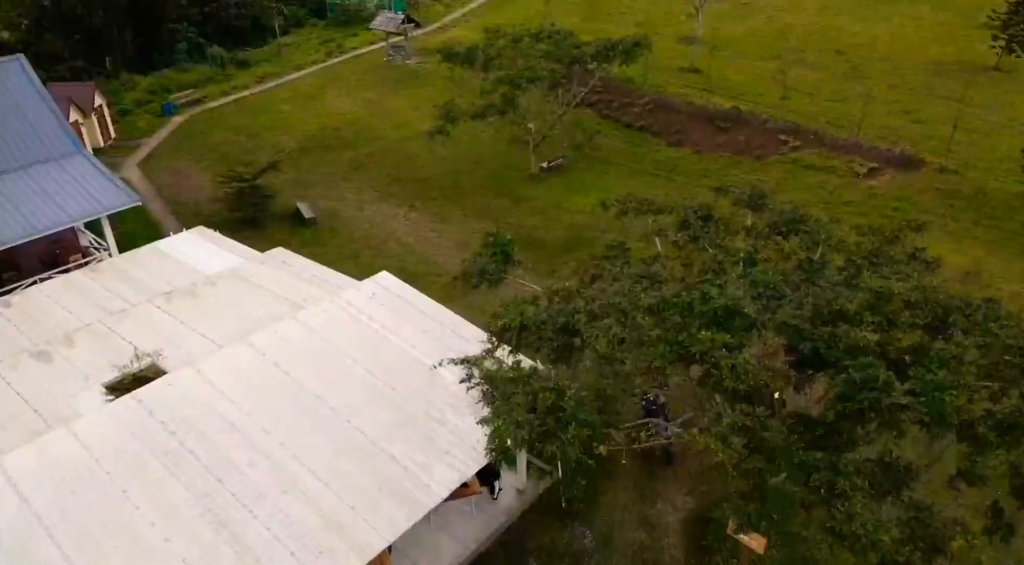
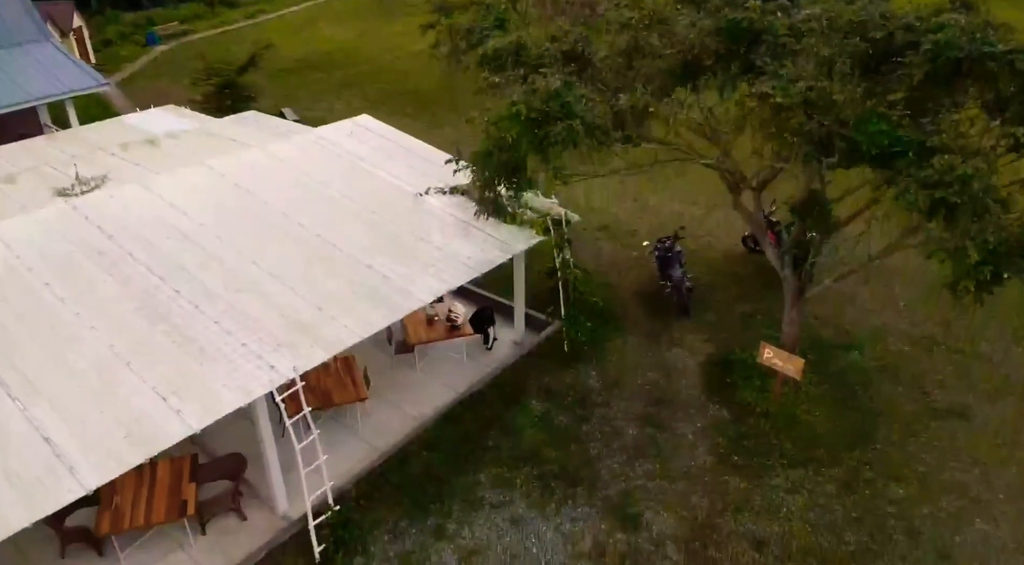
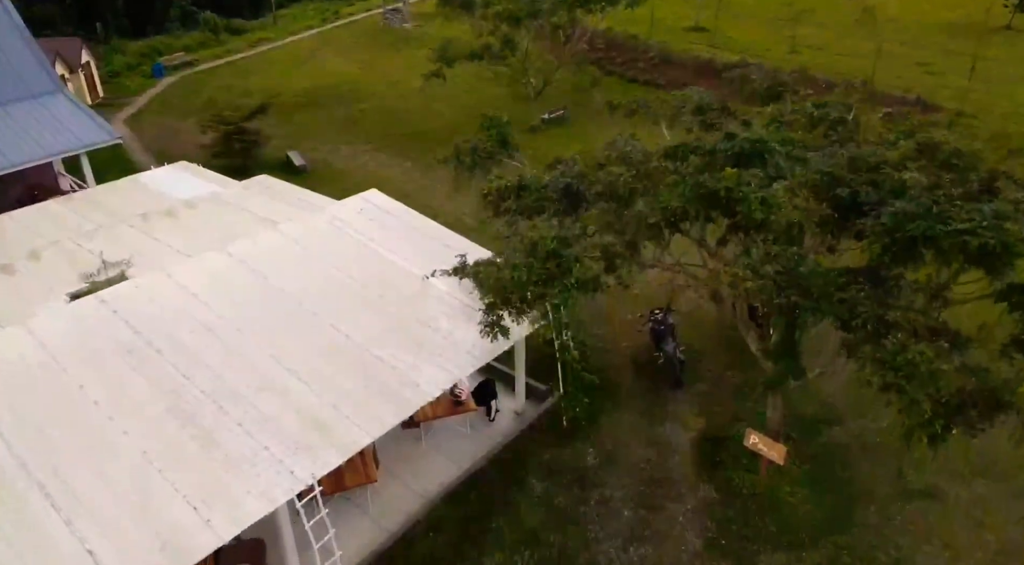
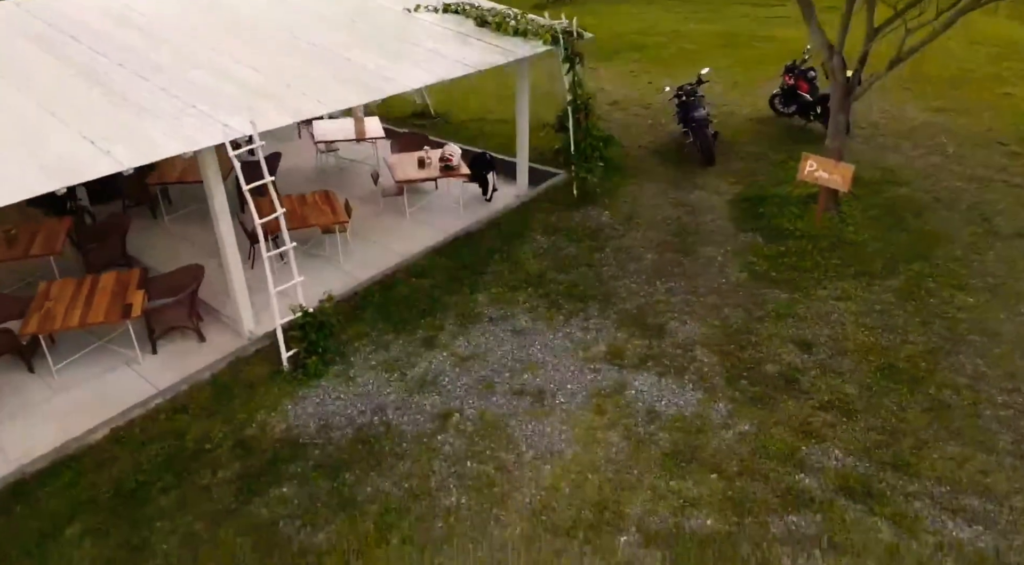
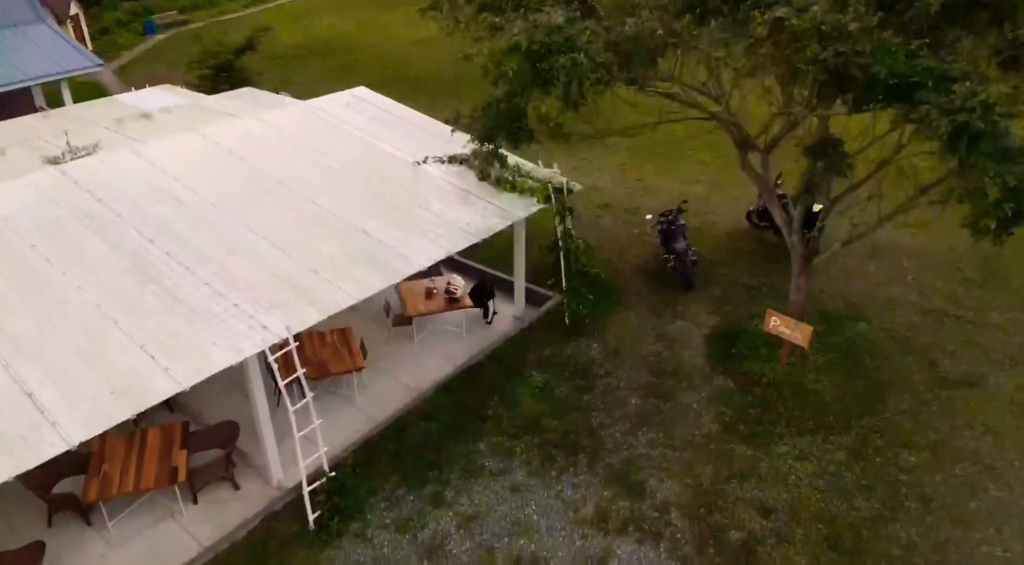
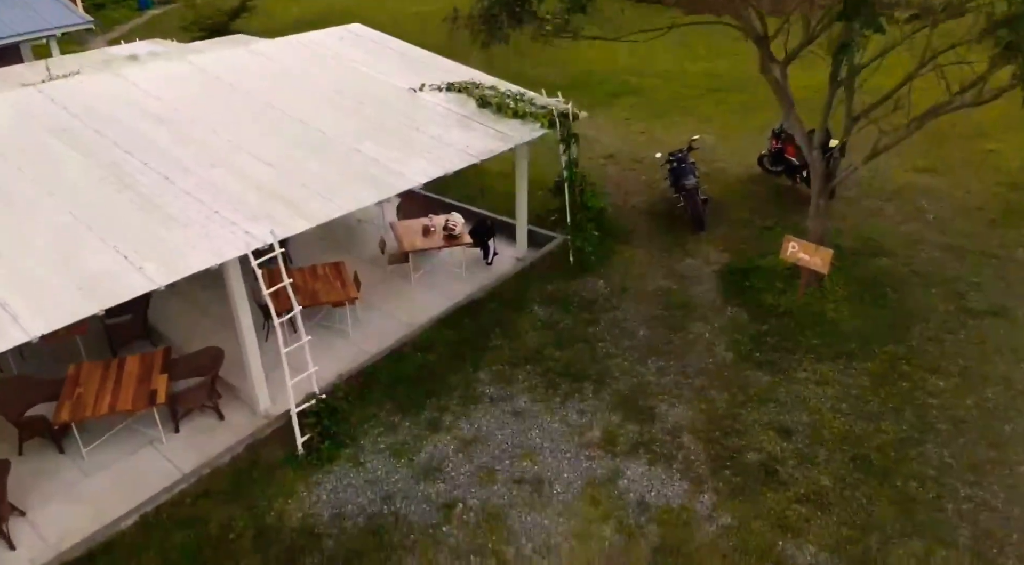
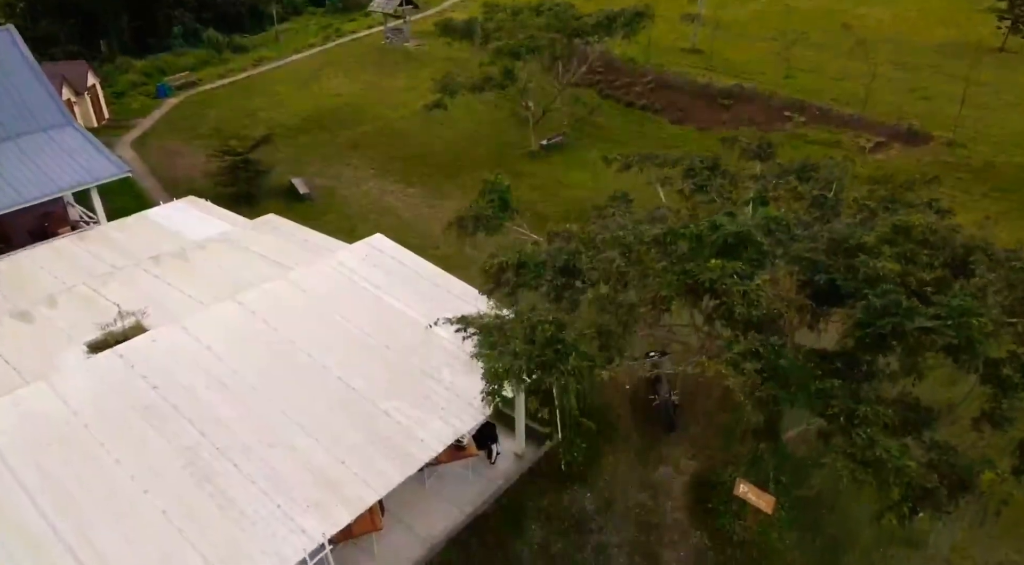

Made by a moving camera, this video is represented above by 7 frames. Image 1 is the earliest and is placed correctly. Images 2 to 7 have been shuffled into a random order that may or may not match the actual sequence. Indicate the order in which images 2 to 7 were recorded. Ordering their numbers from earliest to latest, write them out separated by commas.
7, 3, 2, 5, 6, 4
